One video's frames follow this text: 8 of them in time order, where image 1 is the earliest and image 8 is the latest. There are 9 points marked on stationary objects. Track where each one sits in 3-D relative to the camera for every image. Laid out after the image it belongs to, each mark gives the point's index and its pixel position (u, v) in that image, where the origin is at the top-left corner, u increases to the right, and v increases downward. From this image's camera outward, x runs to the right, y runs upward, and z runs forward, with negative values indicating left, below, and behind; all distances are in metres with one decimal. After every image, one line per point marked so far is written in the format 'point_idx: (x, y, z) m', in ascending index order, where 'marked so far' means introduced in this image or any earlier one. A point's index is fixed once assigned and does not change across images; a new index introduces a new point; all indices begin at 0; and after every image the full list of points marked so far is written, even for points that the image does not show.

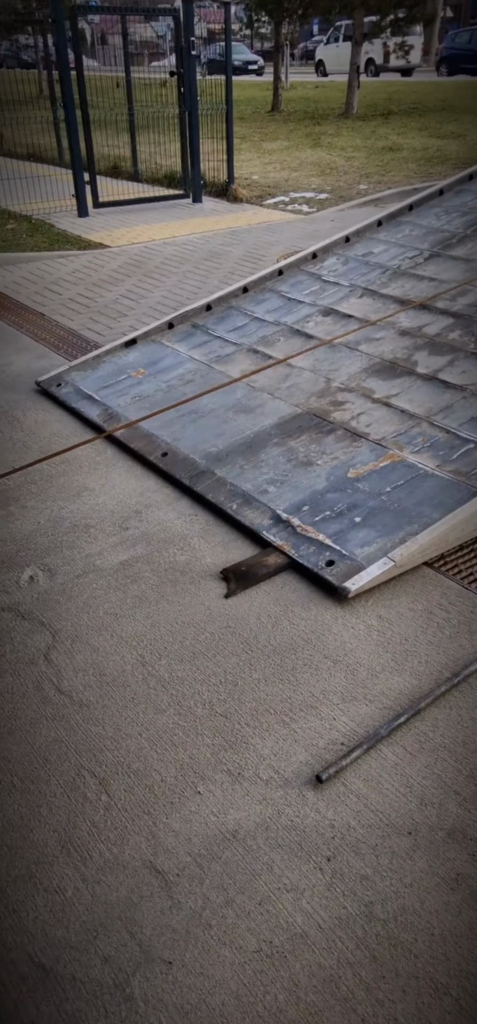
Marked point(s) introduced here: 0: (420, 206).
0: (+1.4, +2.3, +6.0) m
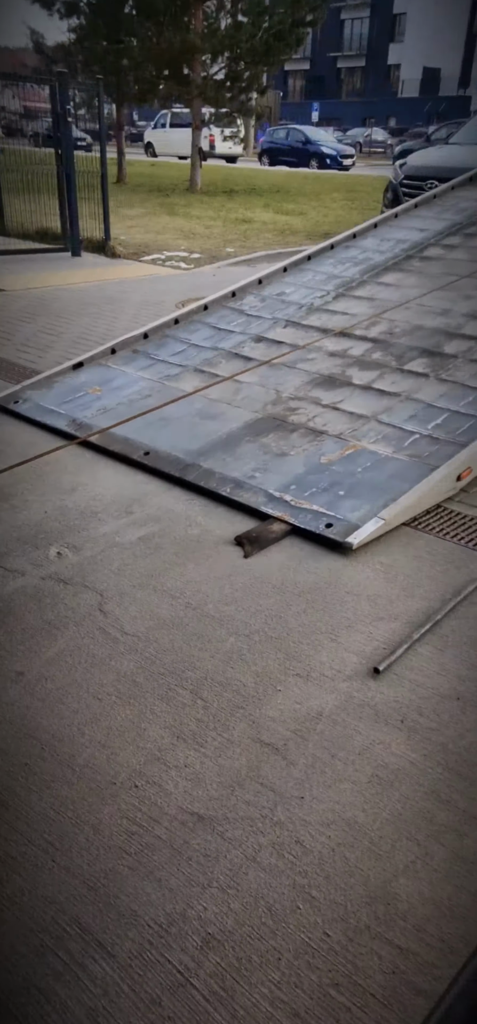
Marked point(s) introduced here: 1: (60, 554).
0: (+0.7, +2.2, +6.8) m
1: (-0.7, -0.2, +3.3) m
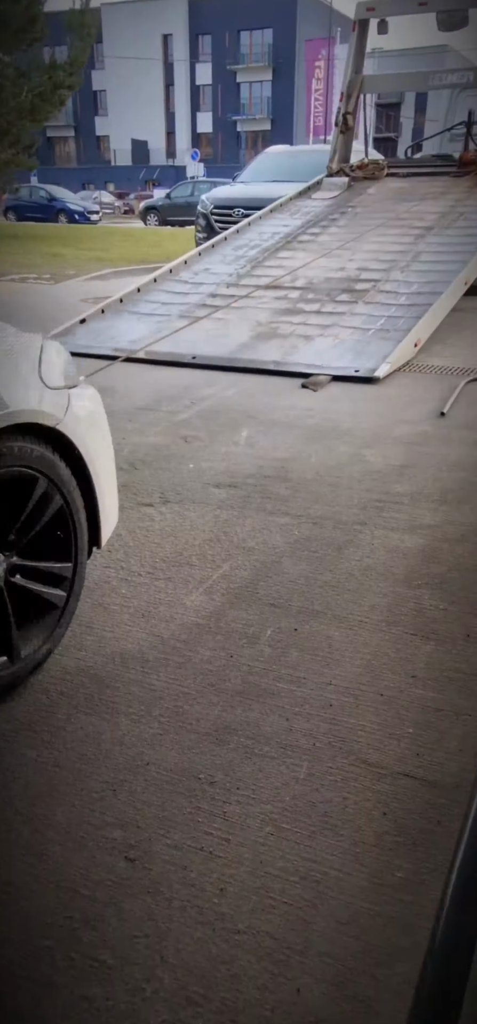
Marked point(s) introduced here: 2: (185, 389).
0: (-0.3, +2.8, +8.6) m
1: (-0.3, +0.7, +4.7) m
2: (-0.3, +0.8, +5.0) m
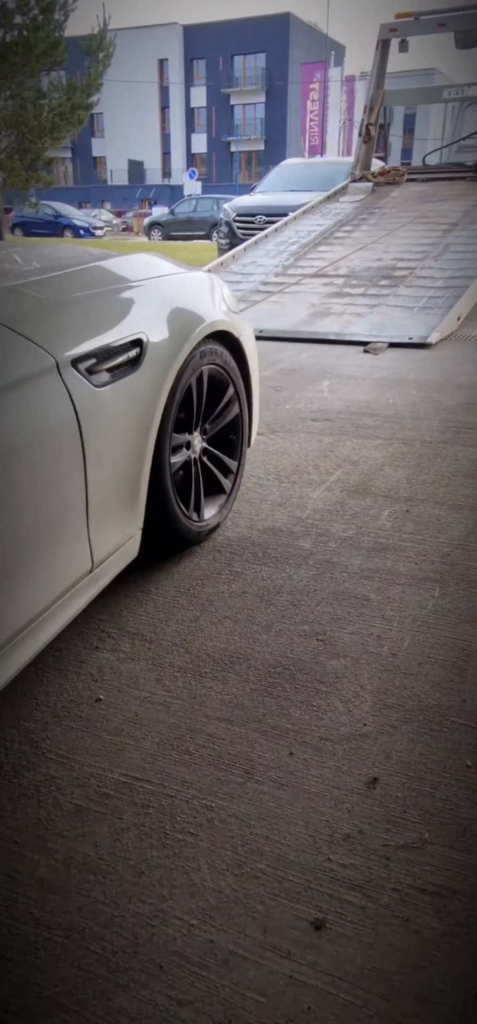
0: (+0.2, +3.1, +9.3) m
1: (+0.2, +1.0, +5.4) m
2: (+0.2, +1.1, +5.7) m
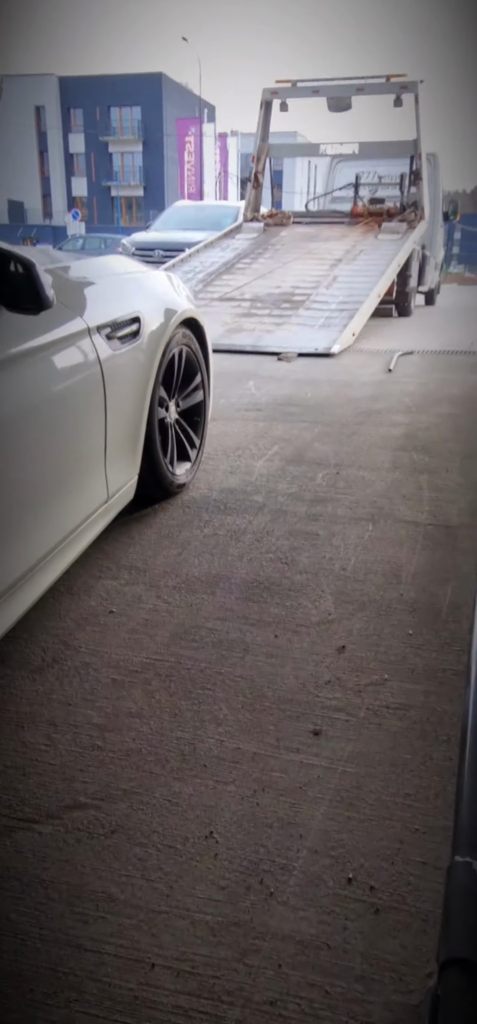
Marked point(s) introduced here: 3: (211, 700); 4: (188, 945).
0: (-0.9, +3.1, +9.9) m
1: (-0.3, +1.1, +6.0) m
2: (-0.4, +1.2, +6.2) m
3: (-0.1, -0.5, +2.3) m
4: (-0.1, -0.8, +1.6) m
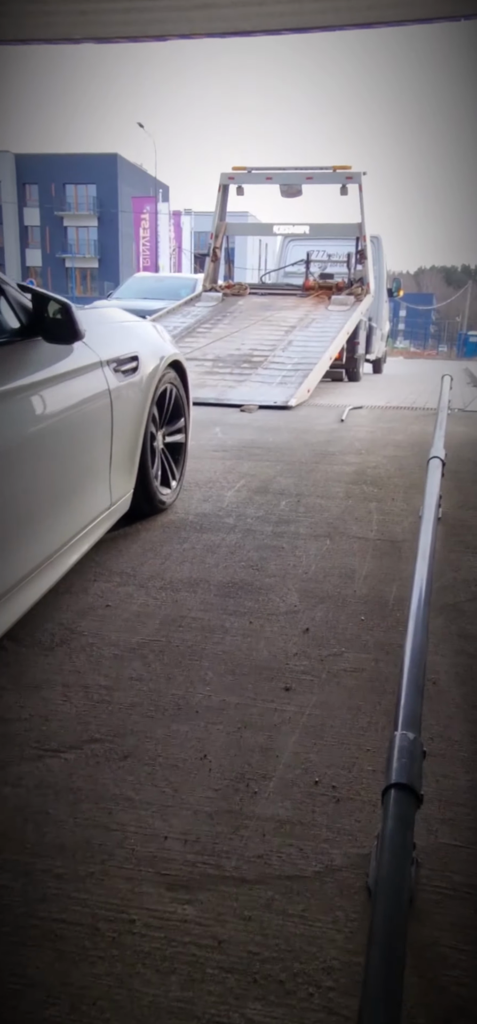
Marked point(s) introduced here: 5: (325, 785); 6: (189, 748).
0: (-1.4, +2.4, +10.6) m
1: (-0.5, +0.8, +6.6) m
2: (-0.7, +0.9, +6.8) m
3: (-0.1, -0.5, +2.7) m
4: (-0.1, -0.8, +2.0) m
5: (+0.2, -0.7, +2.2) m
6: (-0.1, -0.7, +2.3) m
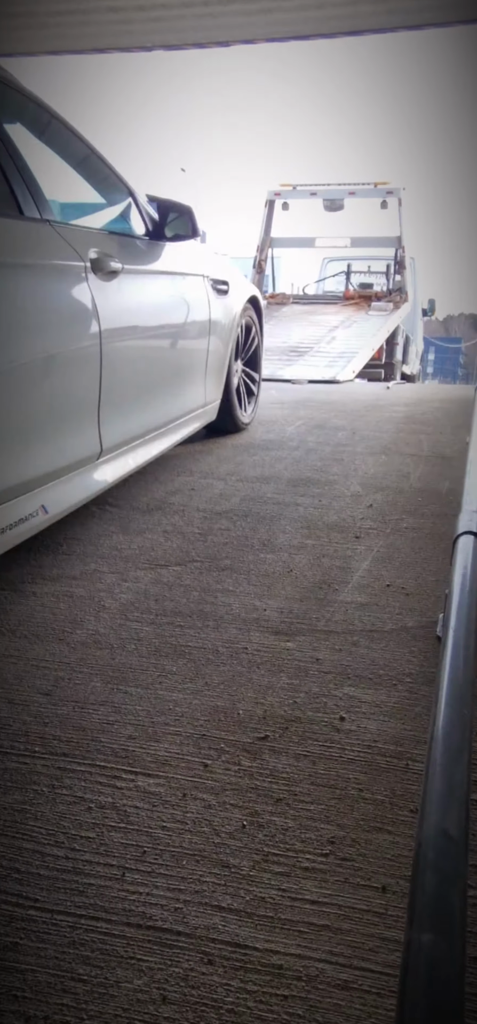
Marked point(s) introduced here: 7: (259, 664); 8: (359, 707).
0: (-0.8, +2.5, +11.2) m
1: (-0.1, +1.1, +7.1) m
2: (-0.2, +1.1, +7.3) m
3: (+0.2, -0.1, +3.2) m
4: (+0.1, -0.3, +2.5) m
5: (+0.5, -0.2, +2.6) m
6: (+0.1, -0.2, +2.8) m
7: (+0.1, -0.4, +2.1) m
8: (+0.3, -0.5, +1.9) m
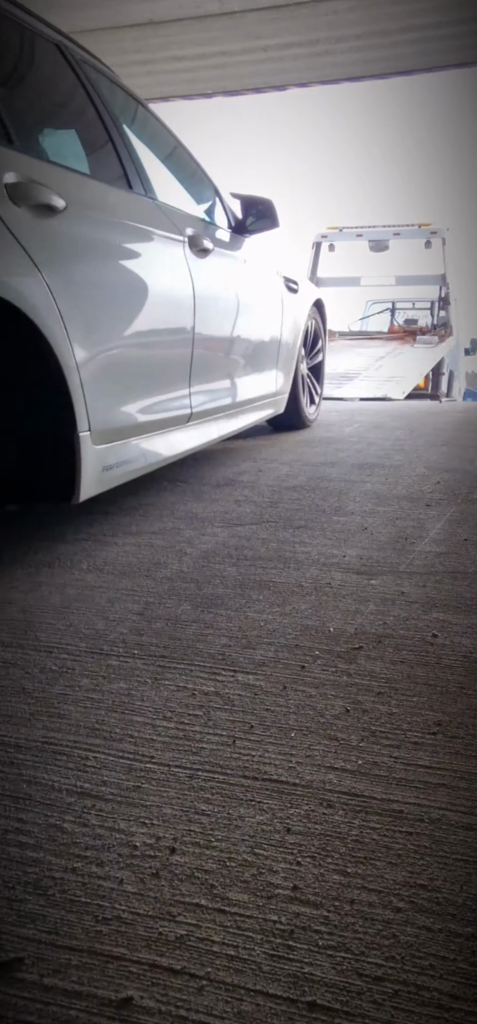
0: (-0.1, +2.2, +11.4) m
1: (+0.4, +0.9, +7.2) m
2: (+0.3, +1.0, +7.4) m
3: (+0.4, +0.1, +3.2) m
4: (+0.4, -0.1, +2.5) m
5: (+0.7, -0.1, +2.6) m
6: (+0.4, -0.1, +2.8) m
7: (+0.3, -0.2, +2.1) m
8: (+0.5, -0.3, +1.9) m
